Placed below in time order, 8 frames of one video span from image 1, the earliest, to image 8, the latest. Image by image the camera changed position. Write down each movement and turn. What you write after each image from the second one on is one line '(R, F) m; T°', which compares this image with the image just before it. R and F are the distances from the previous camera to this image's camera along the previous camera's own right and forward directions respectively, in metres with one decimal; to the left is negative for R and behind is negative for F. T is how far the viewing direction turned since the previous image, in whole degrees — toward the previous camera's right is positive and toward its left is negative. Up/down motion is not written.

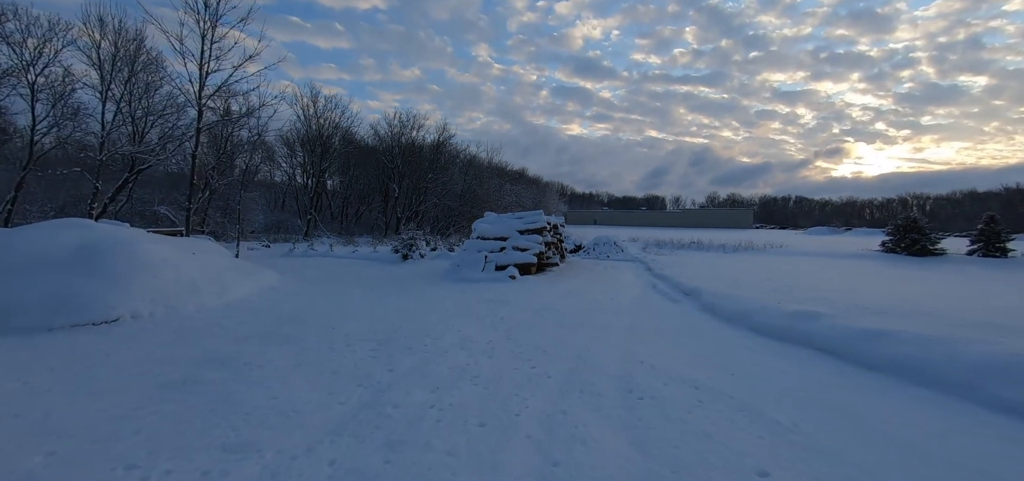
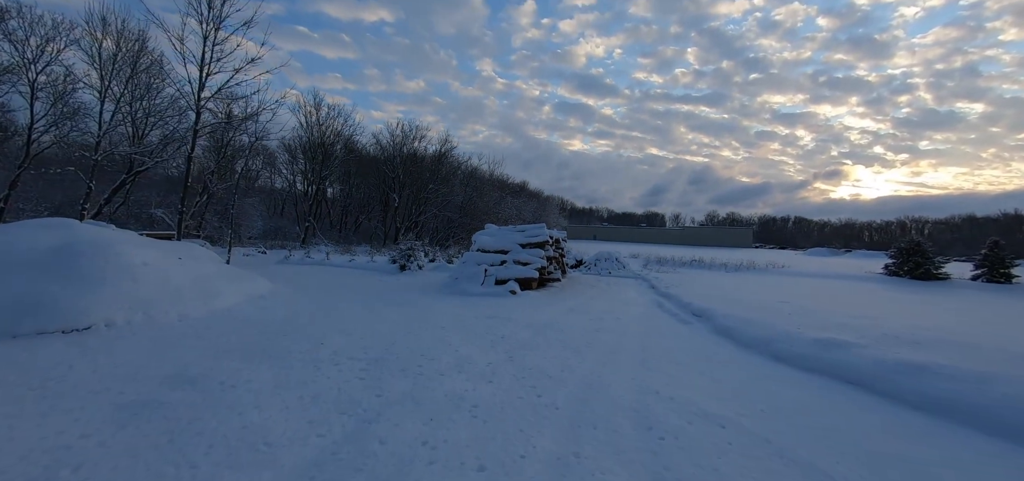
(-0.1, +0.5) m; 0°
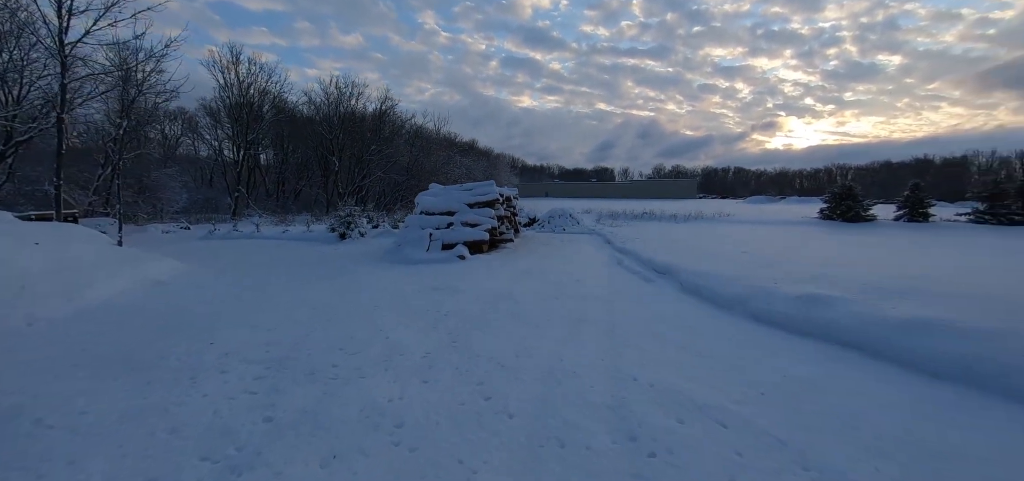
(+0.2, +1.2) m; +6°
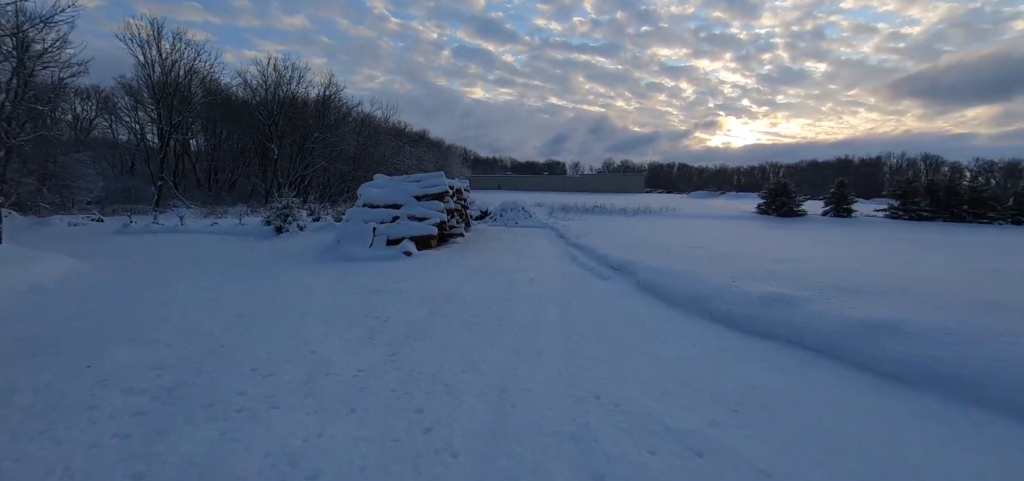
(0.0, +0.6) m; +6°
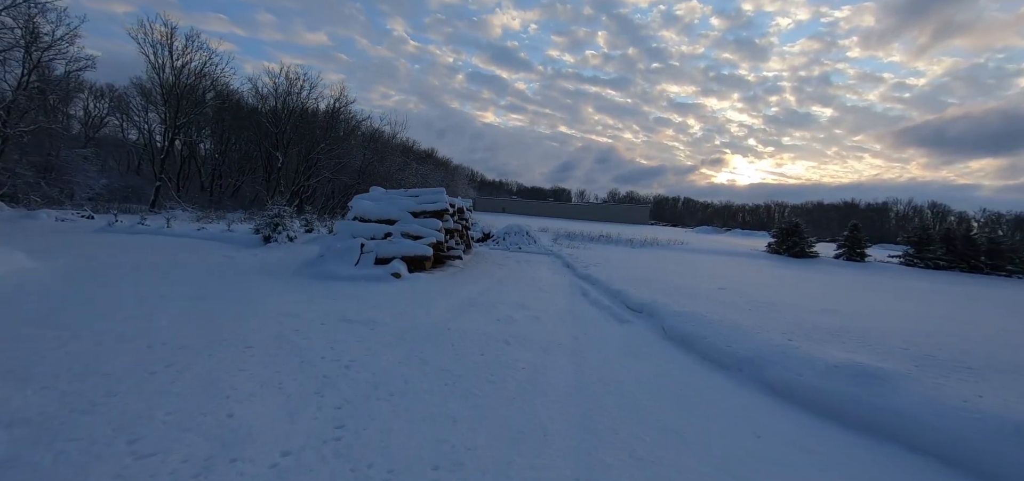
(0.0, +1.2) m; 0°
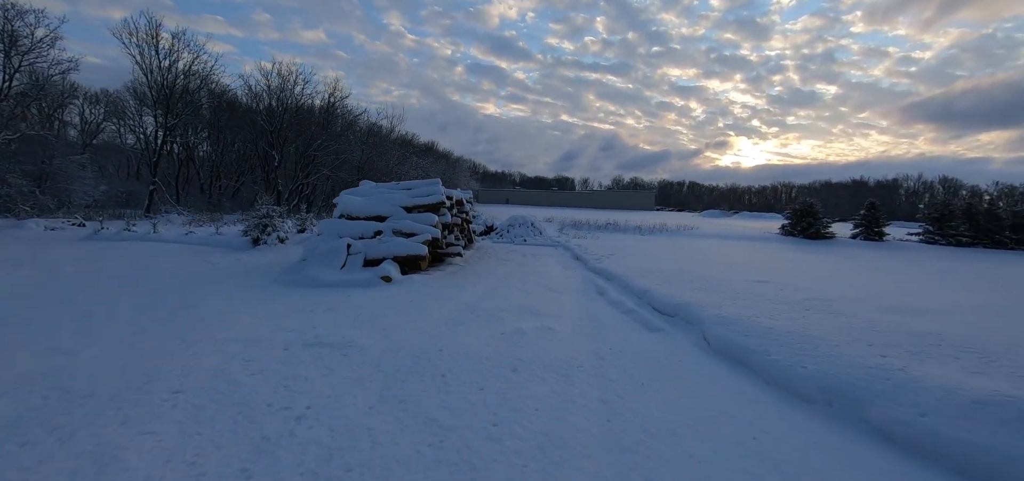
(0.0, +1.2) m; -1°
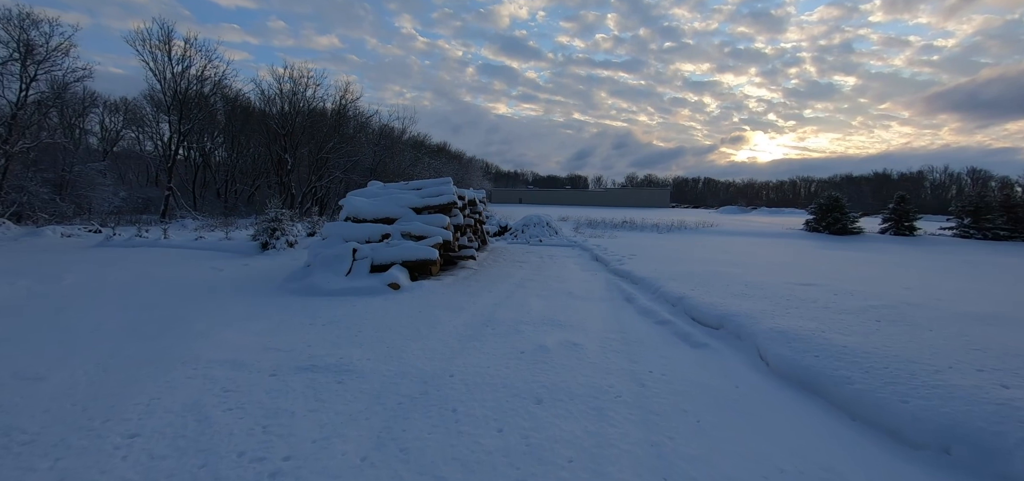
(-0.1, +0.7) m; -2°
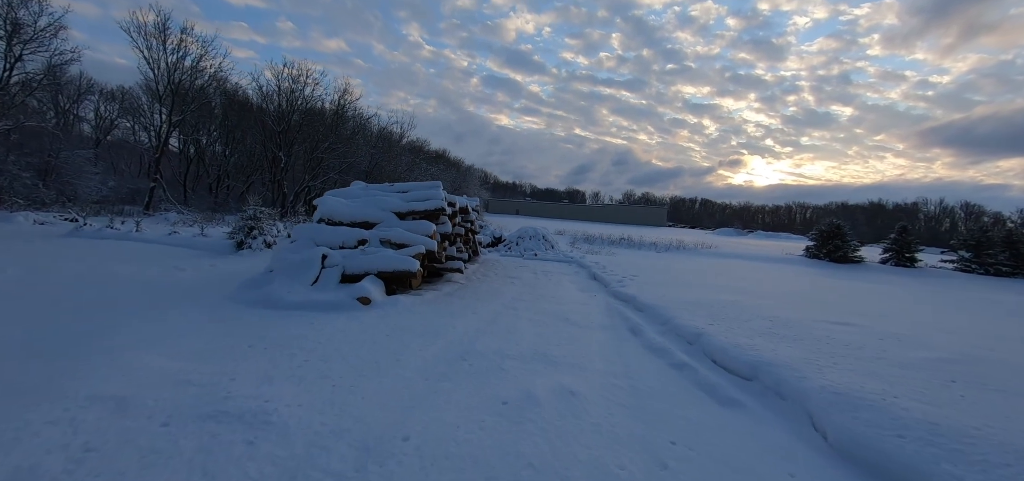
(+0.1, +1.0) m; +1°
